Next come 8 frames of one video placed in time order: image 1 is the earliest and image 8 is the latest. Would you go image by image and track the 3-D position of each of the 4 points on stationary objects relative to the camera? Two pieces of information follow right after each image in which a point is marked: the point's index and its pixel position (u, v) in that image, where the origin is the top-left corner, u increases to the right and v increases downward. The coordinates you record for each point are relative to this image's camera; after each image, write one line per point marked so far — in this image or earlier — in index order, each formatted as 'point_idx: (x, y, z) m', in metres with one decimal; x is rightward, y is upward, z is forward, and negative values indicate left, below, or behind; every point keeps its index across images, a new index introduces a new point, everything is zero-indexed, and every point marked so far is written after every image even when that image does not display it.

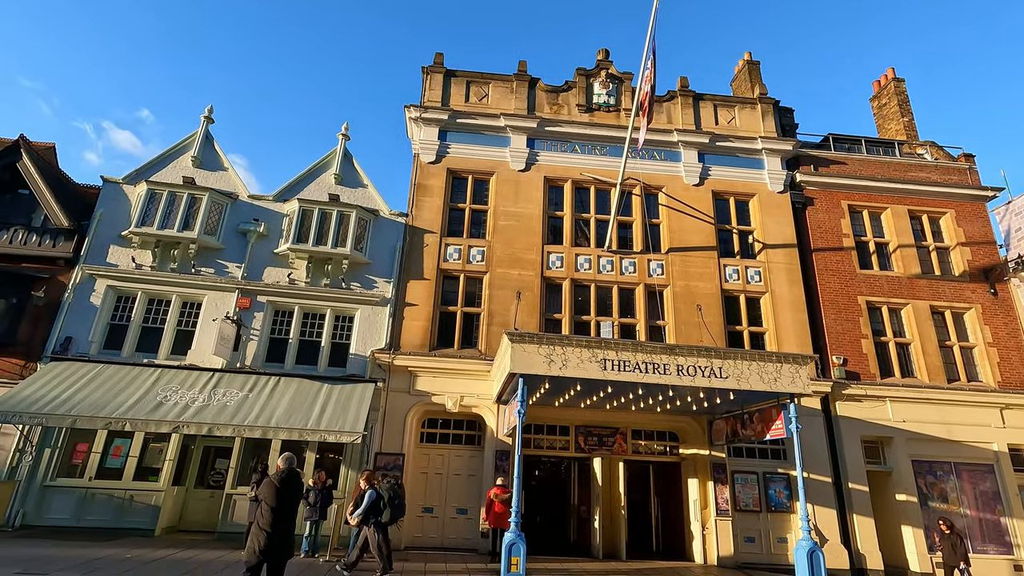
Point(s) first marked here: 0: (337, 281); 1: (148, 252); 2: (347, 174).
0: (-5.0, +0.2, +15.3) m
1: (-10.0, +1.0, +14.6) m
2: (-5.1, +3.5, +16.5) m
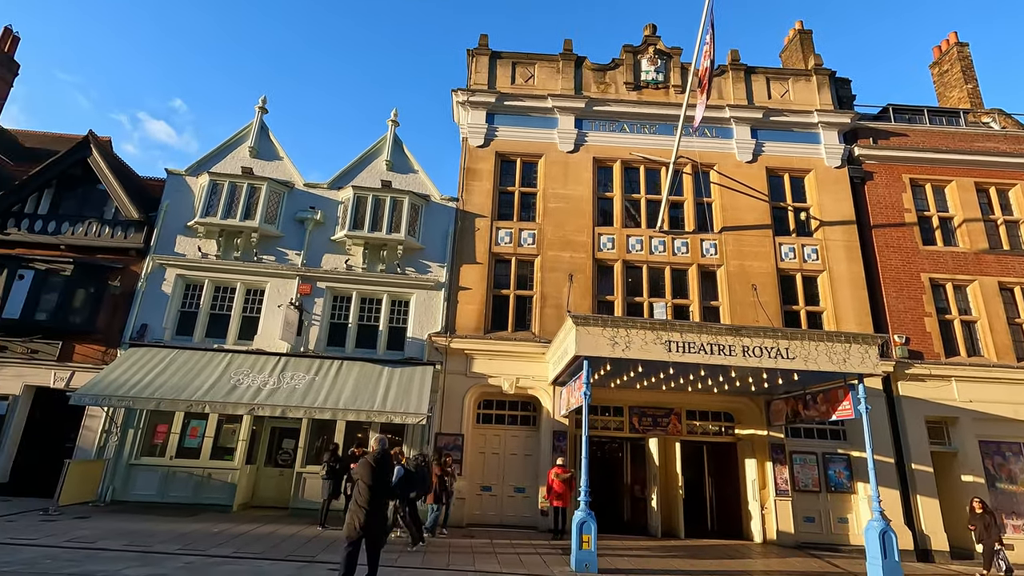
0: (-3.5, +0.6, +15.6) m
1: (-8.5, +1.3, +15.2) m
2: (-3.6, +4.0, +16.6) m
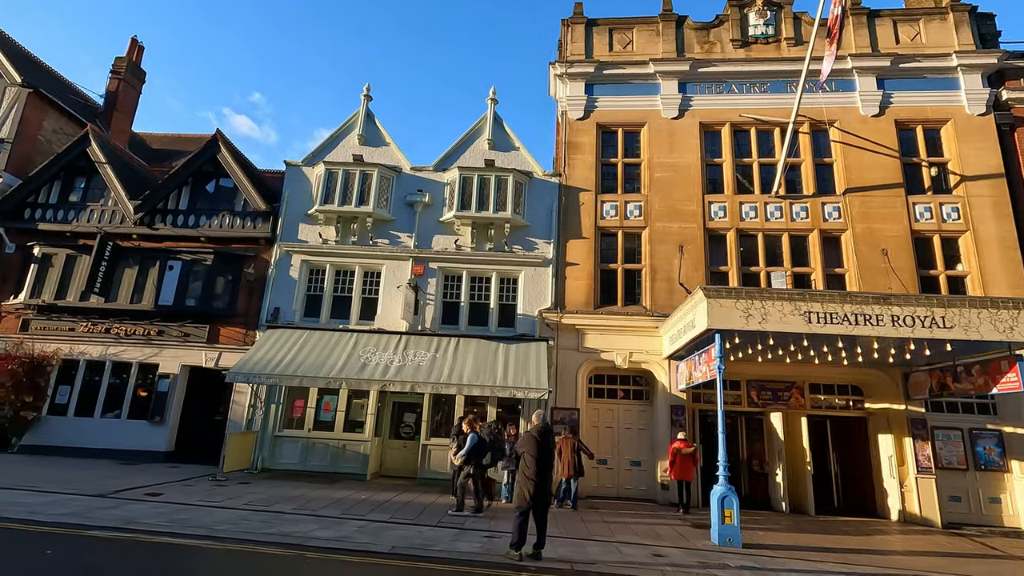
0: (-0.3, +1.3, +15.8) m
1: (-5.4, +1.8, +16.0) m
2: (-0.4, +4.7, +16.7) m
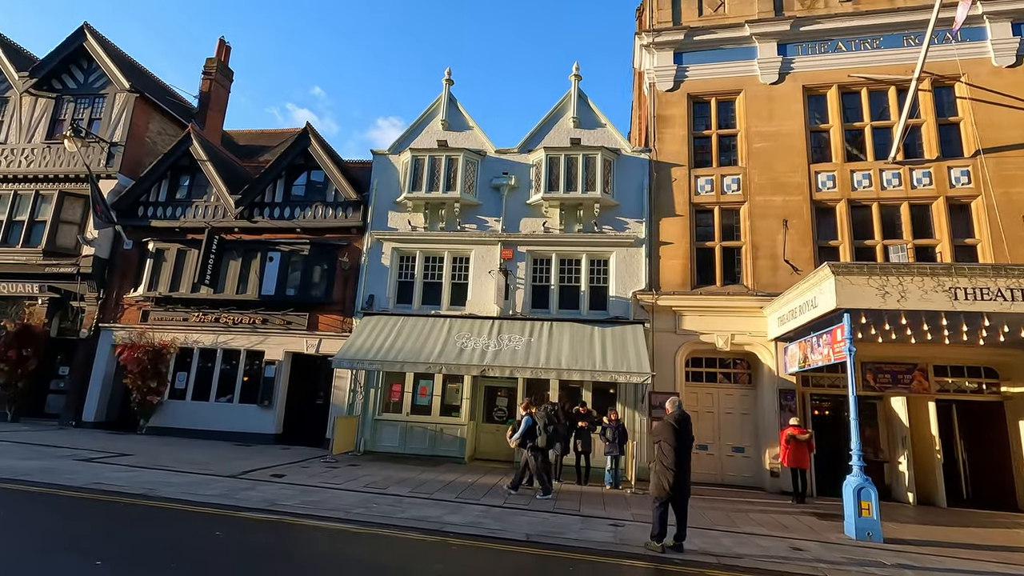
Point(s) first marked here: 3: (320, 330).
0: (+2.2, +1.8, +15.4) m
1: (-2.8, +2.2, +16.1) m
2: (+2.2, +5.2, +16.2) m
3: (-5.6, -1.2, +15.7) m
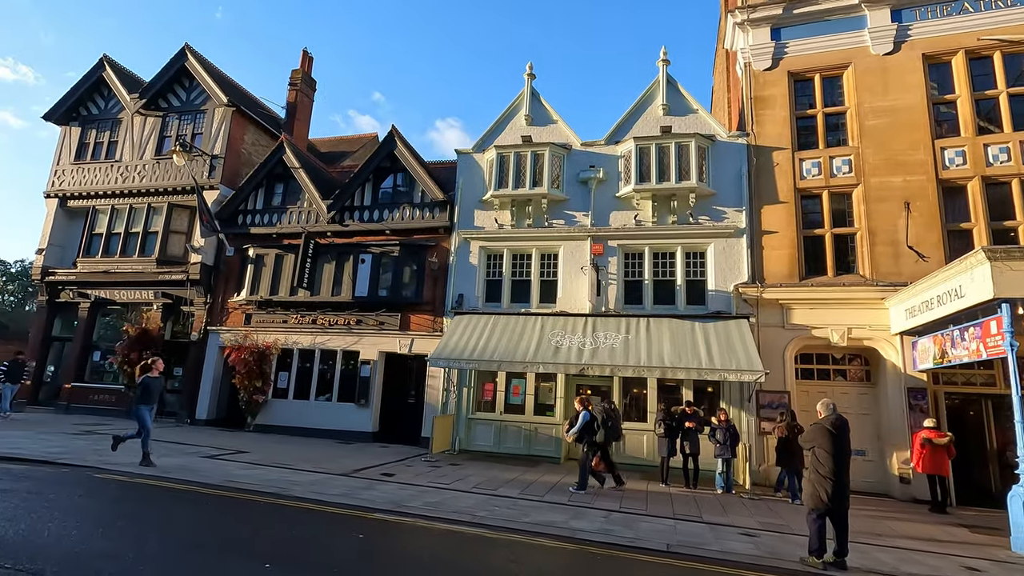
0: (+4.7, +2.0, +14.7) m
1: (-0.2, +2.3, +16.0) m
2: (+4.7, +5.4, +15.5) m
3: (-3.0, -1.3, +16.0) m
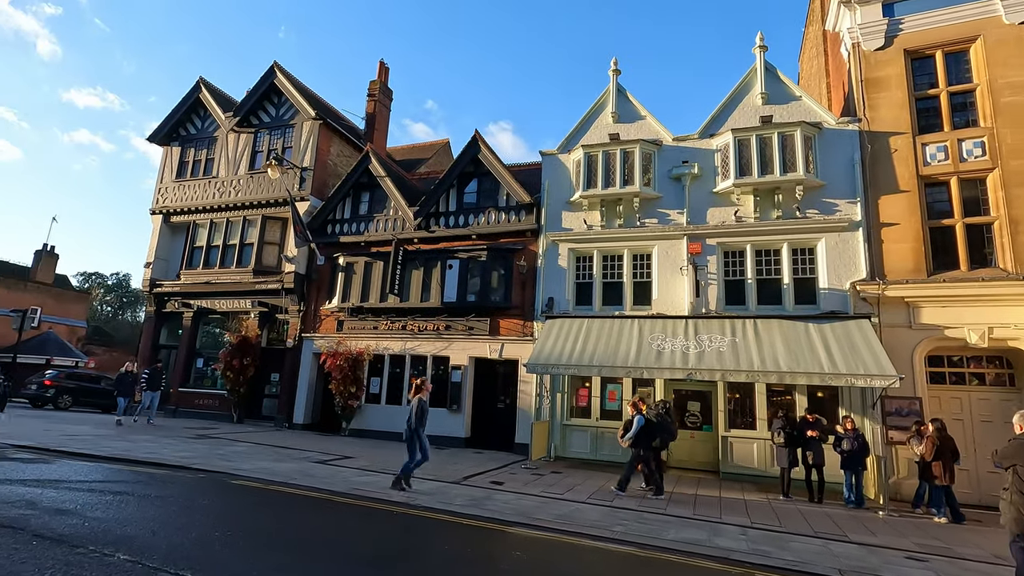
0: (+7.2, +2.0, +13.8) m
1: (+2.4, +2.2, +15.6) m
2: (+7.1, +5.4, +14.6) m
3: (-0.3, -1.4, +15.8) m
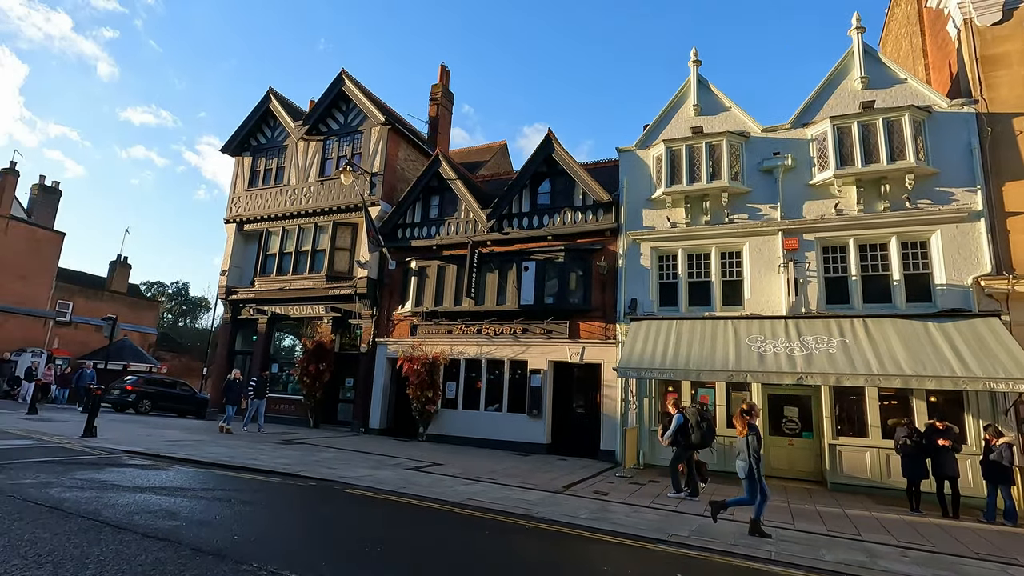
0: (+9.3, +2.1, +12.9) m
1: (+4.7, +2.2, +15.0) m
2: (+9.3, +5.5, +13.7) m
3: (+2.0, -1.4, +15.4) m
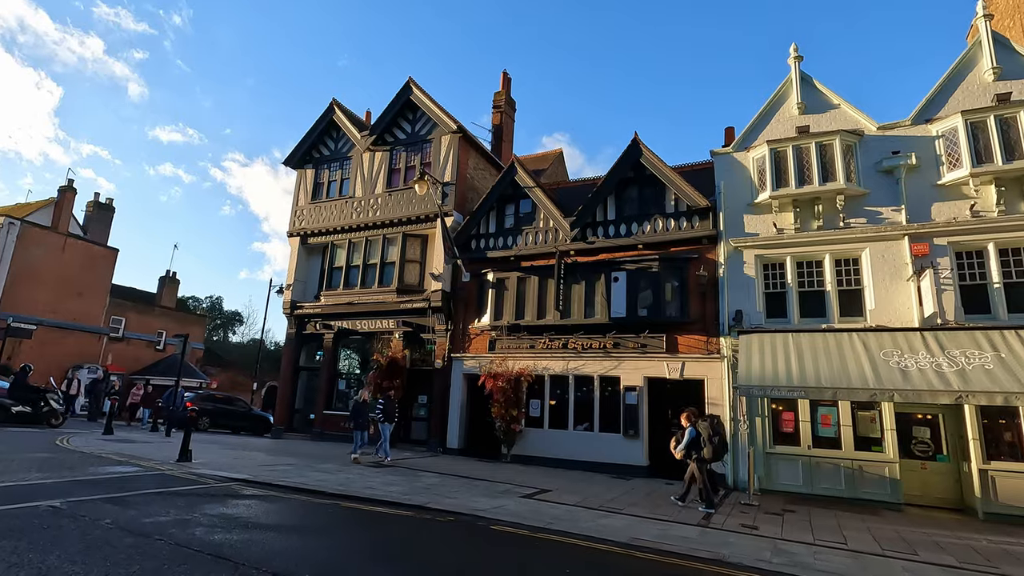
0: (+11.7, +1.9, +11.8) m
1: (+7.2, +1.9, +14.0) m
2: (+11.7, +5.3, +12.6) m
3: (+4.6, -1.7, +14.5) m
